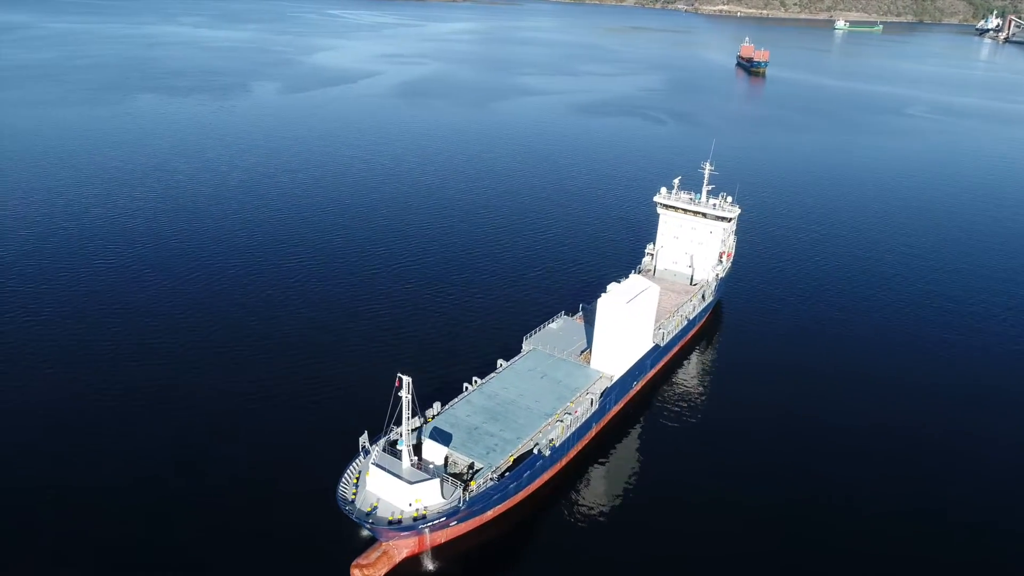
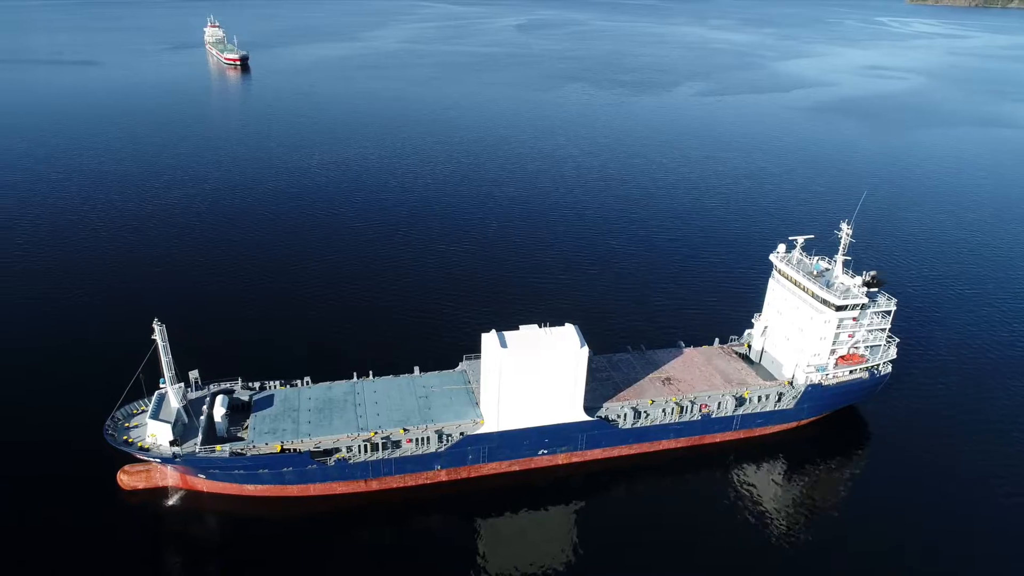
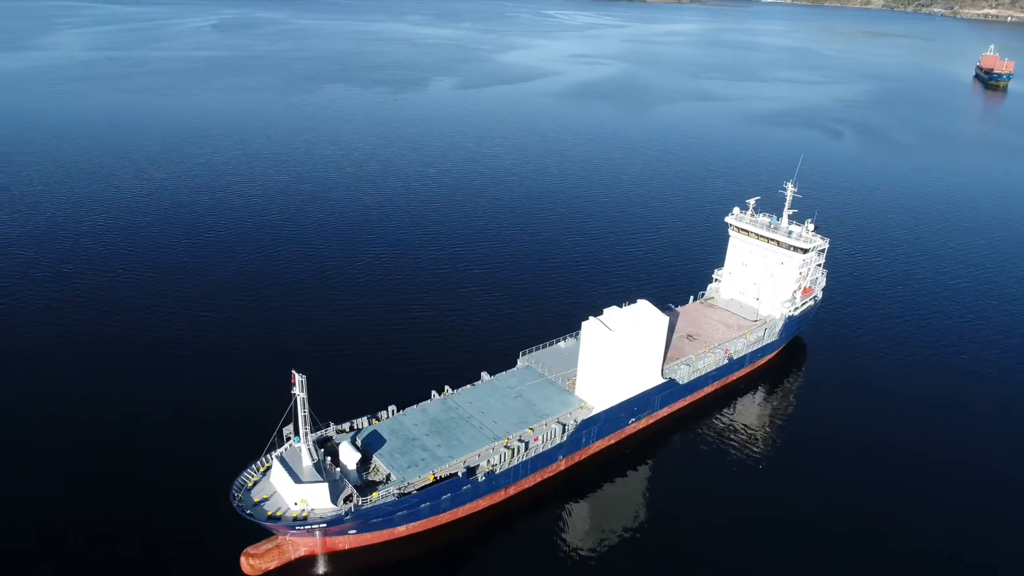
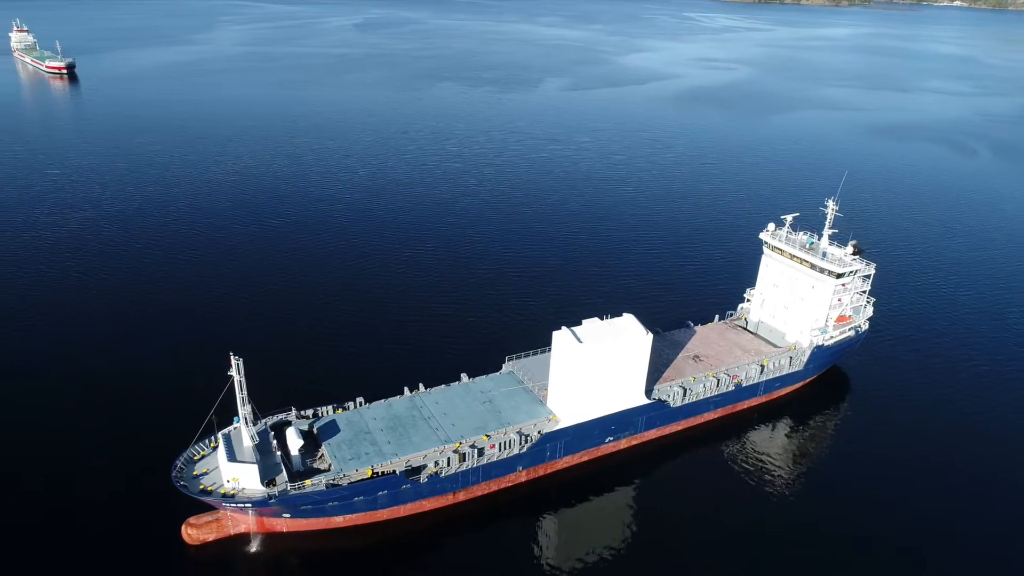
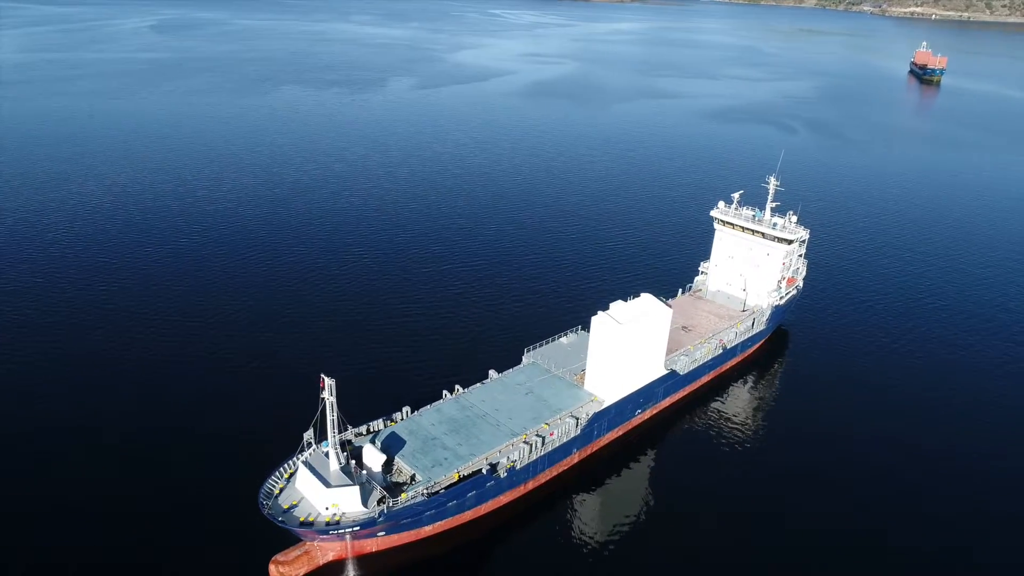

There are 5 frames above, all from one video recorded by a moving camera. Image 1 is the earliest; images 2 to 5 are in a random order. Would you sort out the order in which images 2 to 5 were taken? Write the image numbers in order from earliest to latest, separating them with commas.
5, 3, 4, 2
